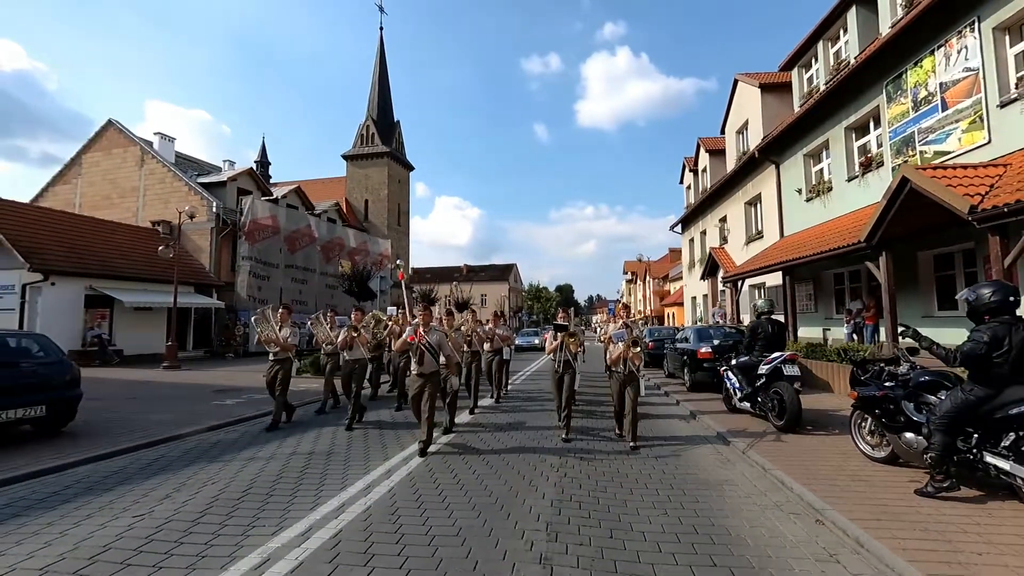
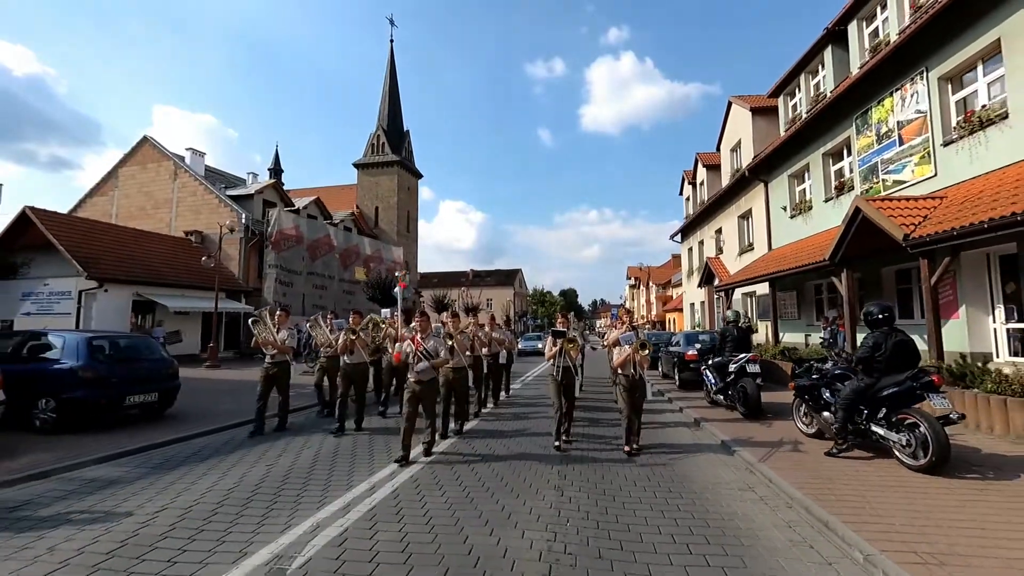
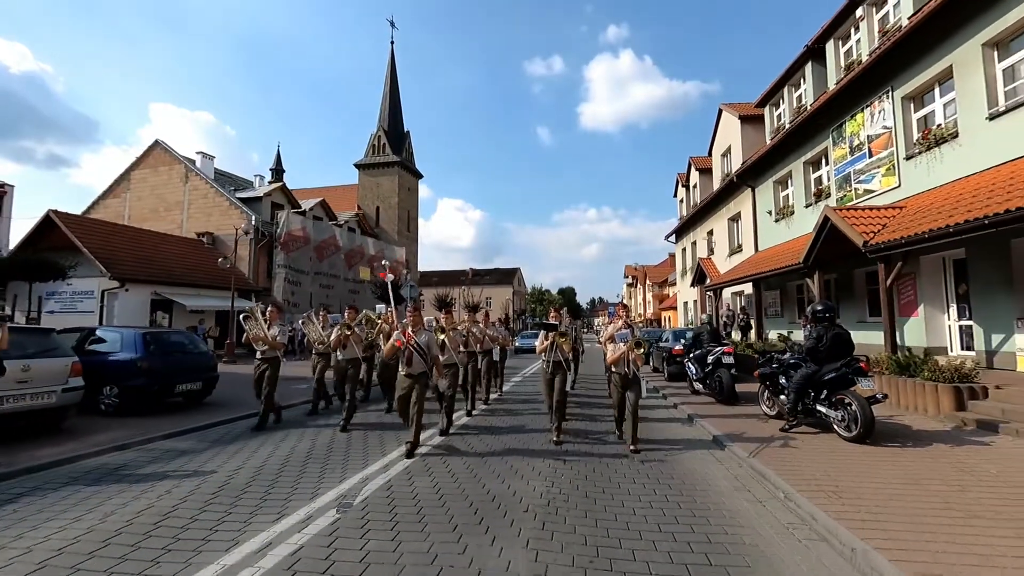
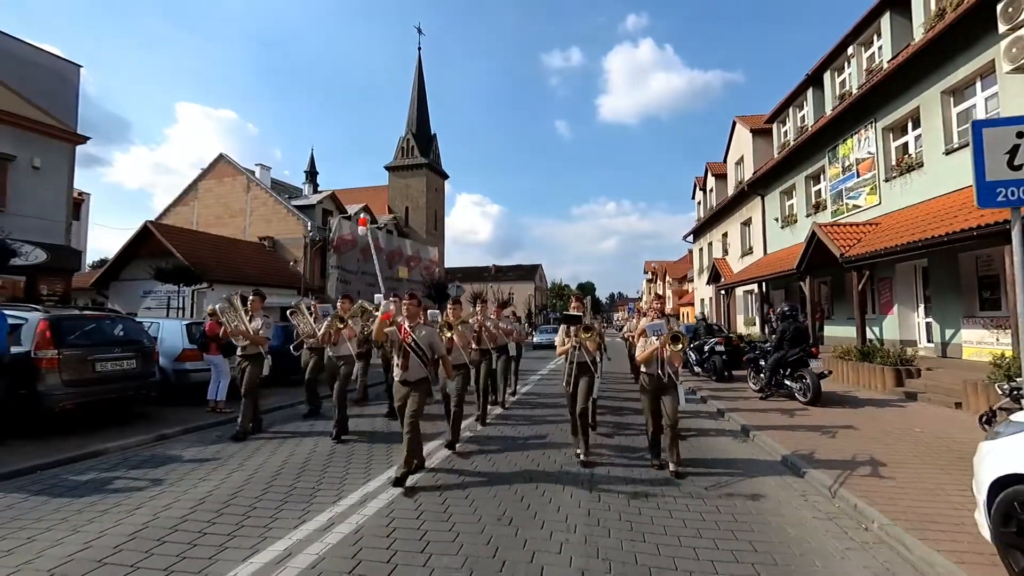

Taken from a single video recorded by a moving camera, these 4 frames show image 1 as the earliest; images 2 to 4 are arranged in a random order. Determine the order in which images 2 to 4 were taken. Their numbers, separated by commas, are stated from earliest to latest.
2, 3, 4
